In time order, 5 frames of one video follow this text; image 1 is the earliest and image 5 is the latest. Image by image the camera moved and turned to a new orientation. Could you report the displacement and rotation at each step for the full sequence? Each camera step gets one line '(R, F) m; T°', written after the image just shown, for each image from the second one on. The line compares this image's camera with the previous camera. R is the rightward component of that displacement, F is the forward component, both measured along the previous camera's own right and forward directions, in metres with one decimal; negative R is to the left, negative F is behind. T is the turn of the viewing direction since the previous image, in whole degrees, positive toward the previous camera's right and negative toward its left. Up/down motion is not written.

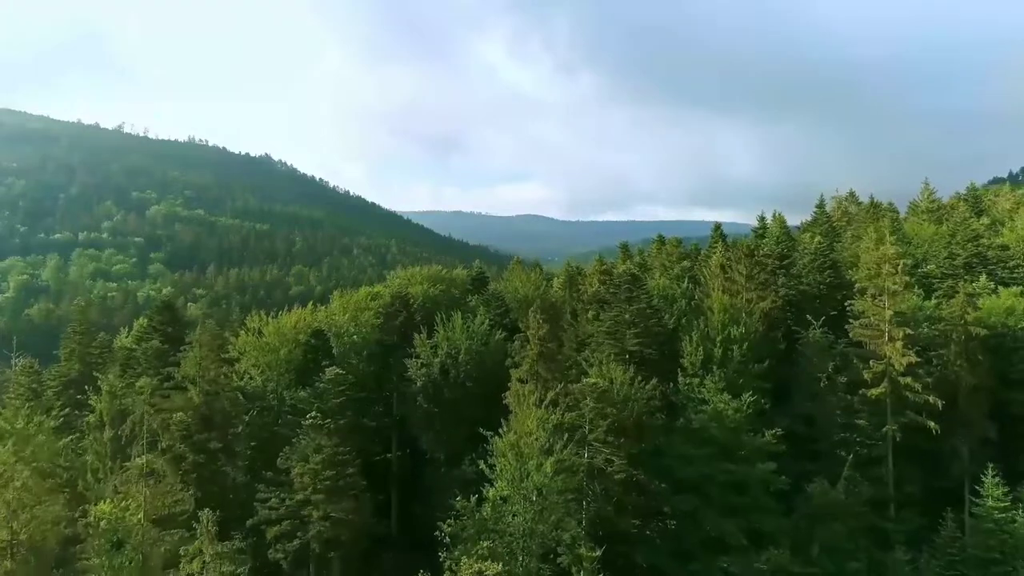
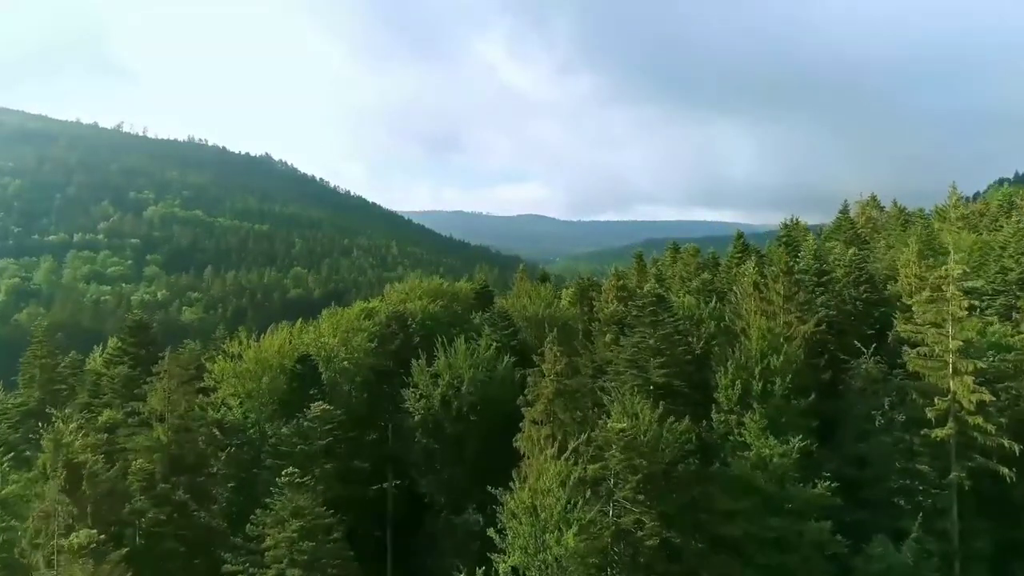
(-0.5, +5.2) m; 0°
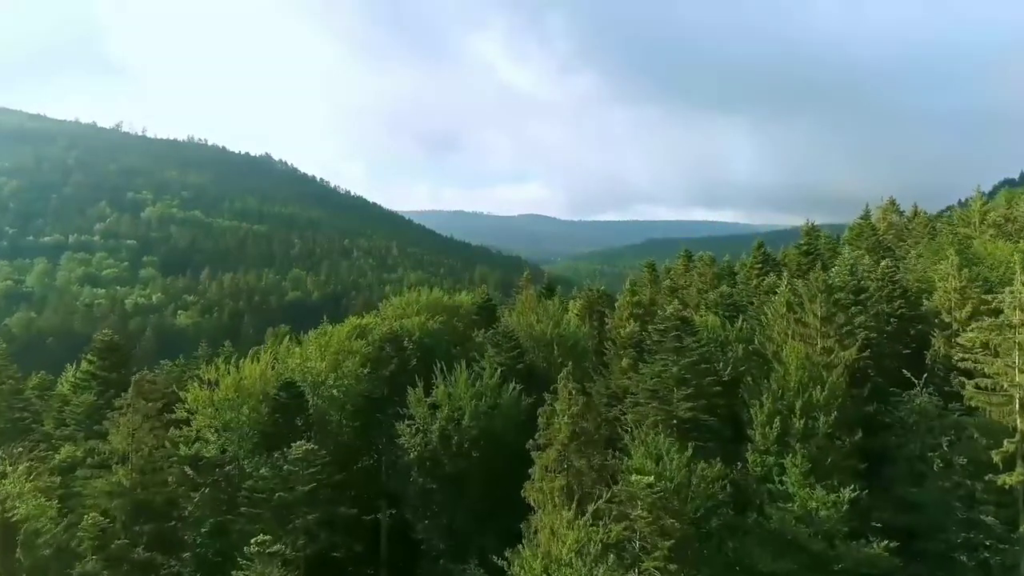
(-0.3, +4.4) m; 0°
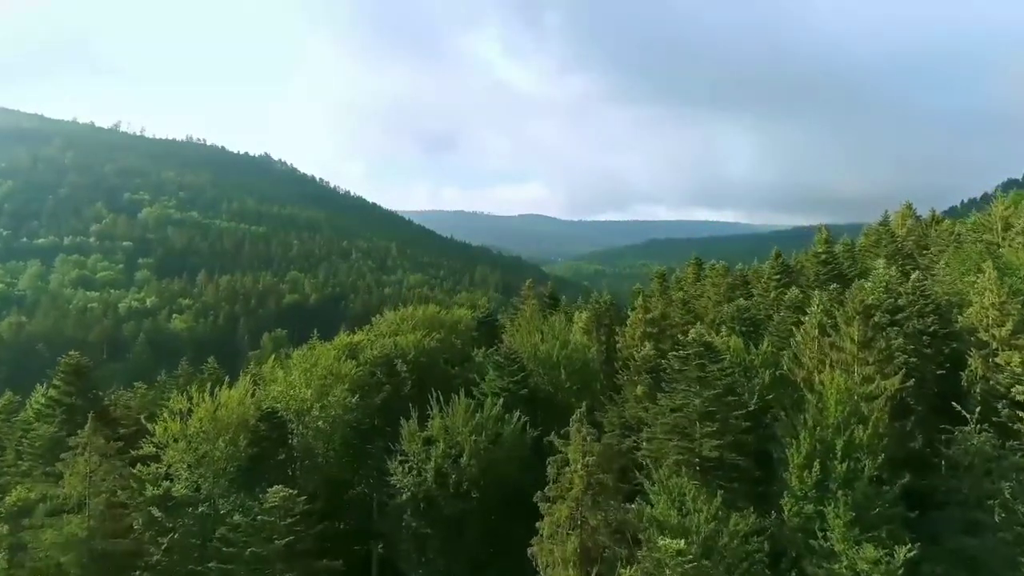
(-0.2, +3.8) m; 0°
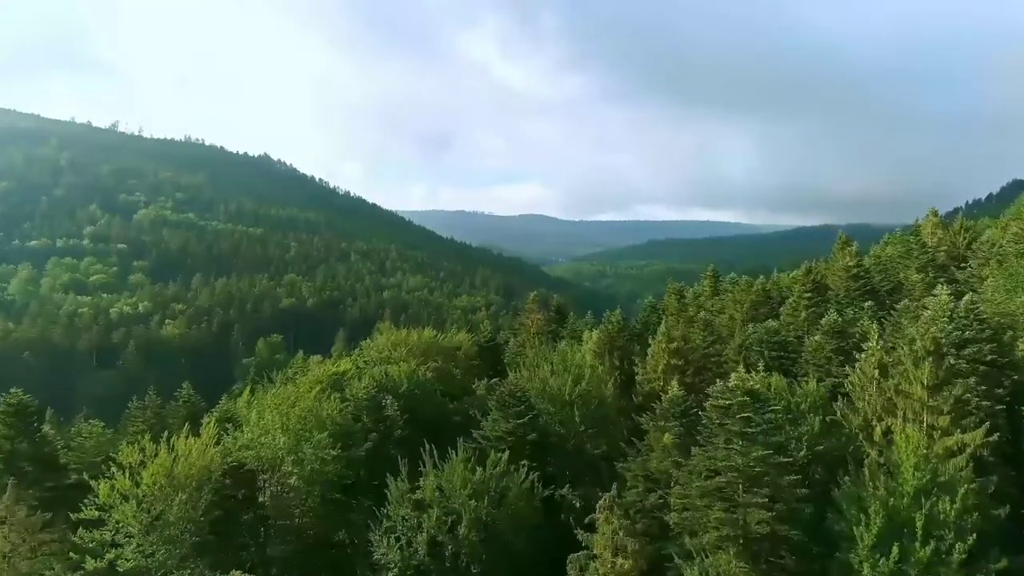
(-0.3, +5.4) m; 0°
